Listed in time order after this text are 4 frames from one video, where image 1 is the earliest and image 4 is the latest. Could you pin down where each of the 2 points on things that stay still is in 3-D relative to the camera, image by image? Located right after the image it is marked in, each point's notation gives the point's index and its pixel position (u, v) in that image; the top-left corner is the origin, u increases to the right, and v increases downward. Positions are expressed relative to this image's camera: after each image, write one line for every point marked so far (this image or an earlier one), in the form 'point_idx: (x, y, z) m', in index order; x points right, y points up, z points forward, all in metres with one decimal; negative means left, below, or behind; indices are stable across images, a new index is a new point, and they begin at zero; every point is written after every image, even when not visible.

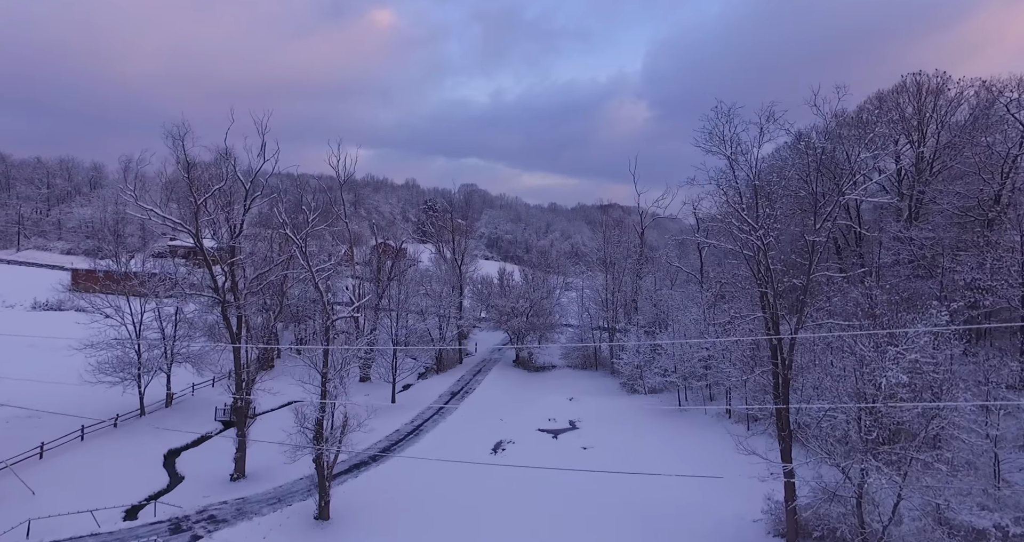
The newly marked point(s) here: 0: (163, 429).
0: (-10.8, -4.9, +20.1) m
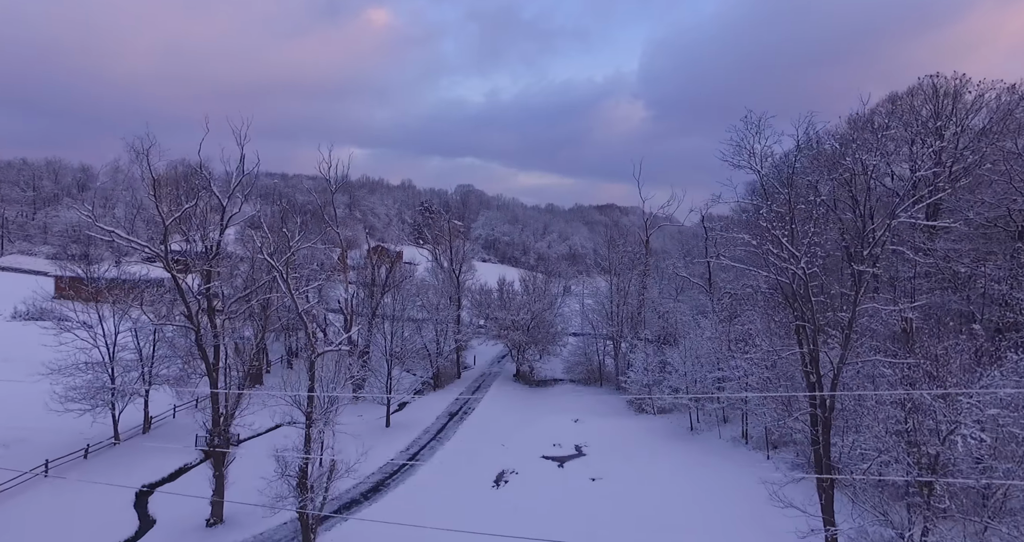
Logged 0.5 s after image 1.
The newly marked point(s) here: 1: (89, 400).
0: (-10.7, -5.4, +18.6) m
1: (-12.4, -3.8, +19.3) m
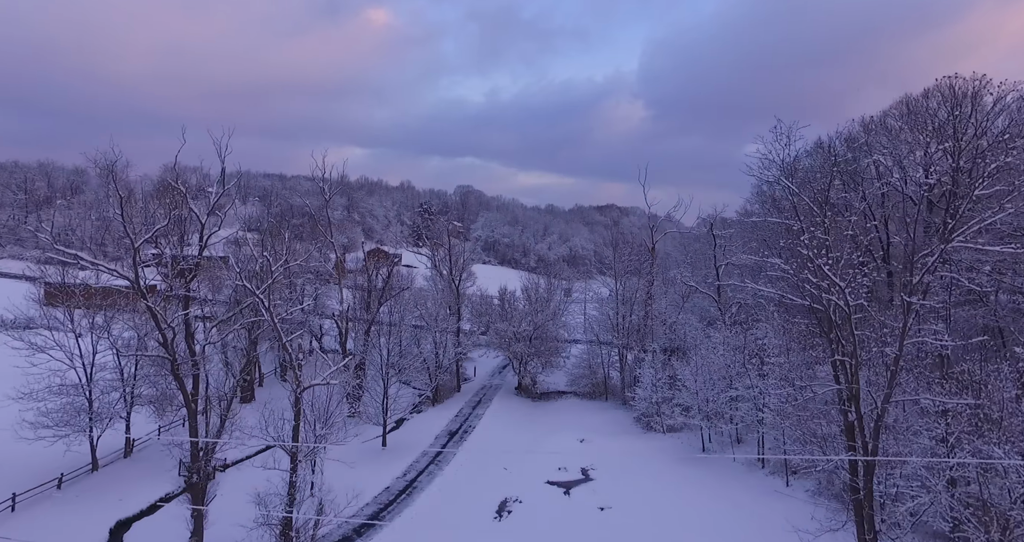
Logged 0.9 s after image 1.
0: (-10.6, -5.9, +17.4) m
1: (-12.3, -4.2, +18.1) m
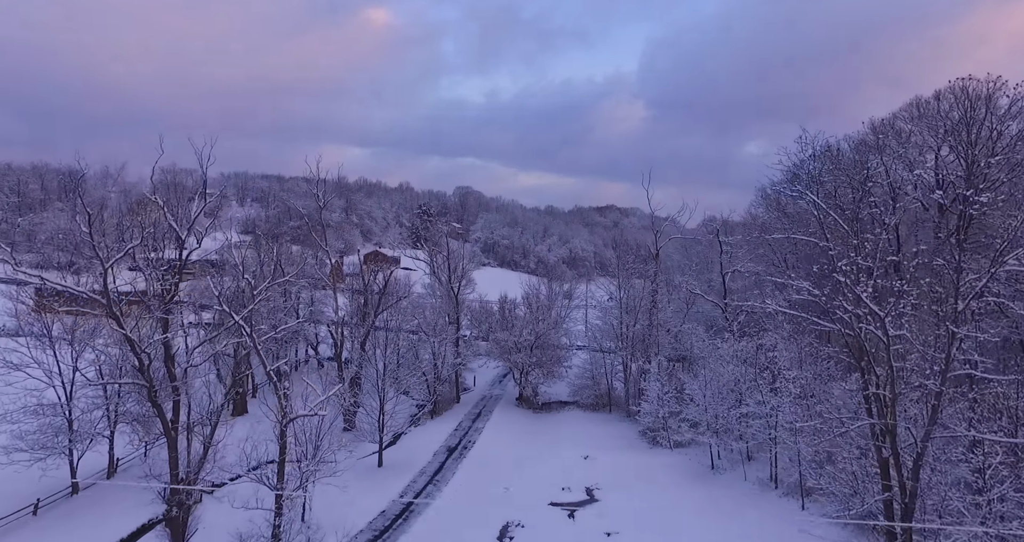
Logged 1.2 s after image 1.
0: (-10.5, -6.2, +16.5) m
1: (-12.3, -4.6, +17.1) m
